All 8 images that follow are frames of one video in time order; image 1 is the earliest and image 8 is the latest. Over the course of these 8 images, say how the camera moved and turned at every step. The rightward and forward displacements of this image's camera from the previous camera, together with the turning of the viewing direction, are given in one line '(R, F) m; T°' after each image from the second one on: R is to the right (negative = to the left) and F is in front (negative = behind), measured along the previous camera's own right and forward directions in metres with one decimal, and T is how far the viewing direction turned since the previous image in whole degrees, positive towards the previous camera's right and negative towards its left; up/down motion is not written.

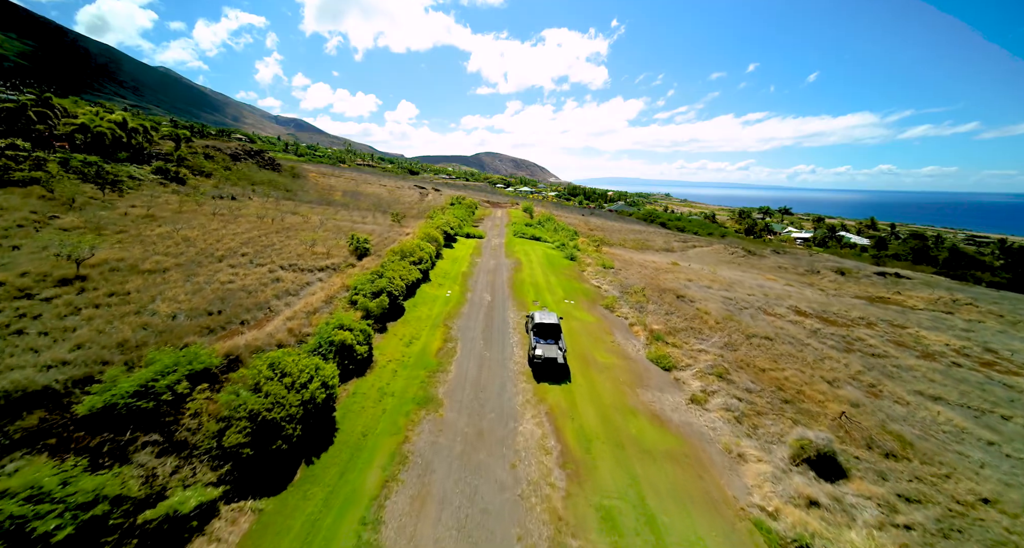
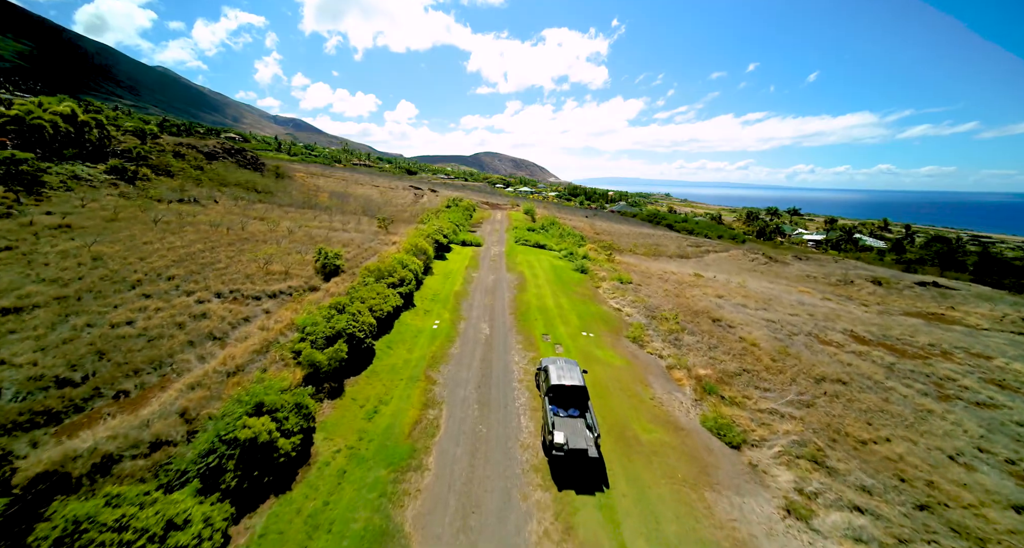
(-0.3, +7.4) m; 0°
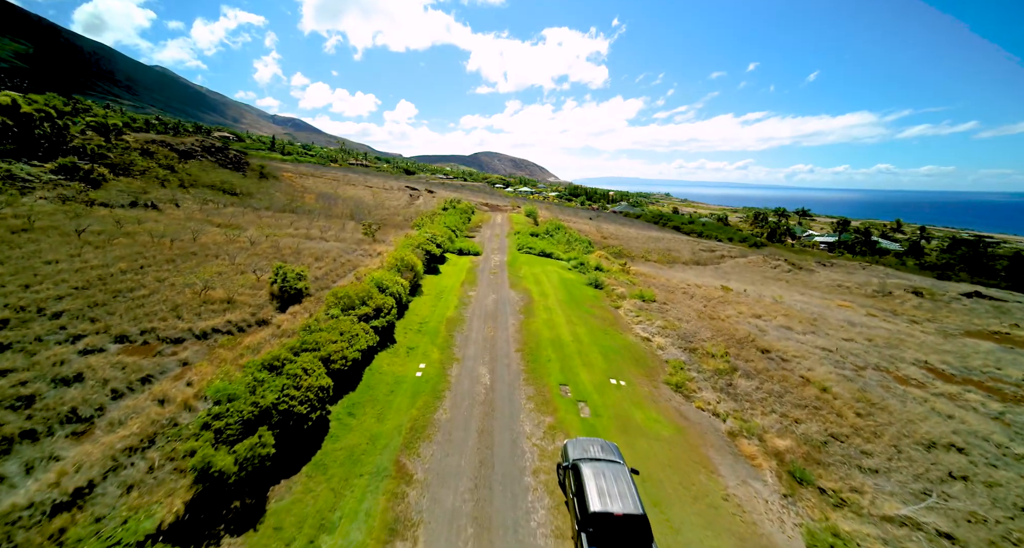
(-0.5, +6.7) m; 0°
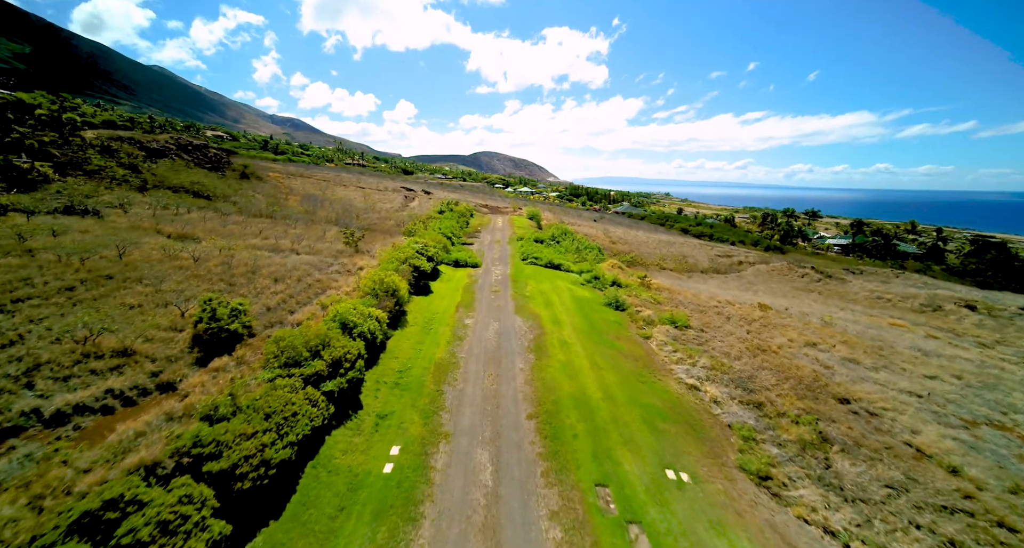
(-0.5, +7.0) m; 0°
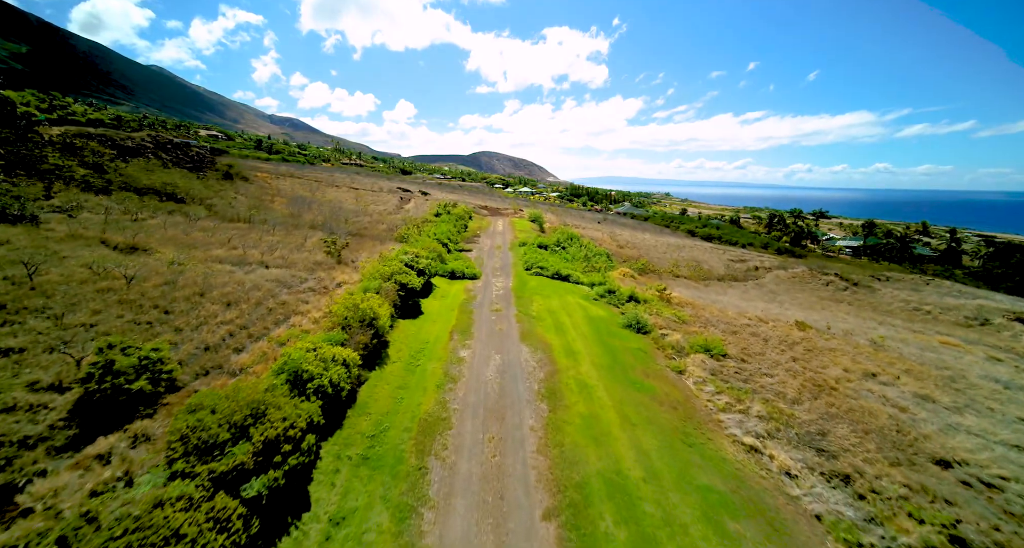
(-0.4, +5.4) m; 0°
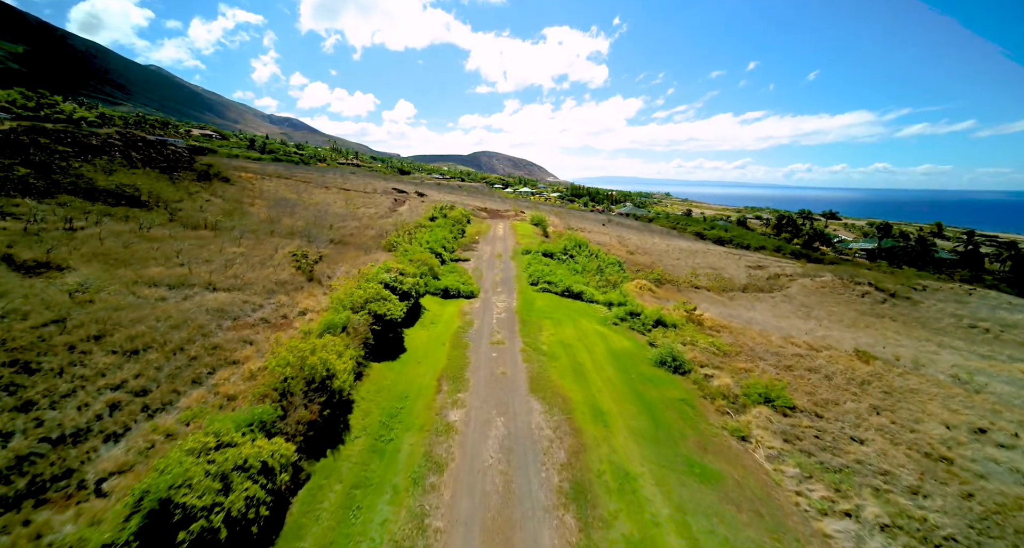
(-0.4, +6.5) m; 0°
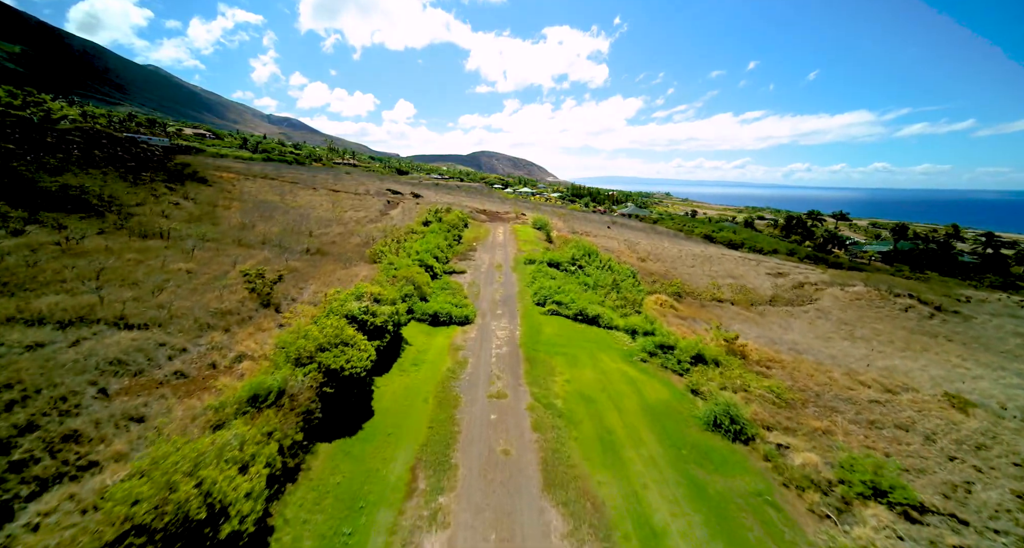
(-0.2, +6.6) m; 0°
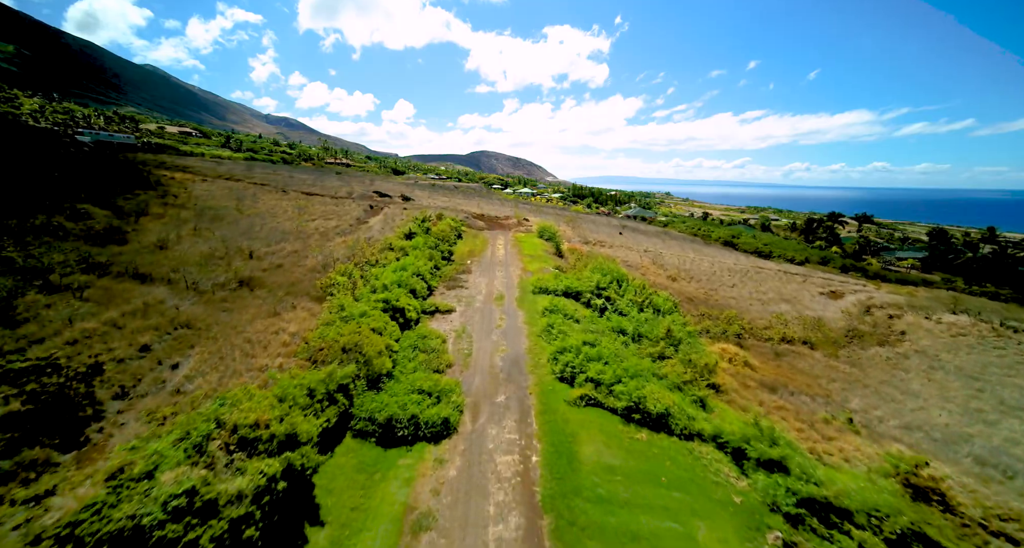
(-0.6, +13.6) m; 0°
